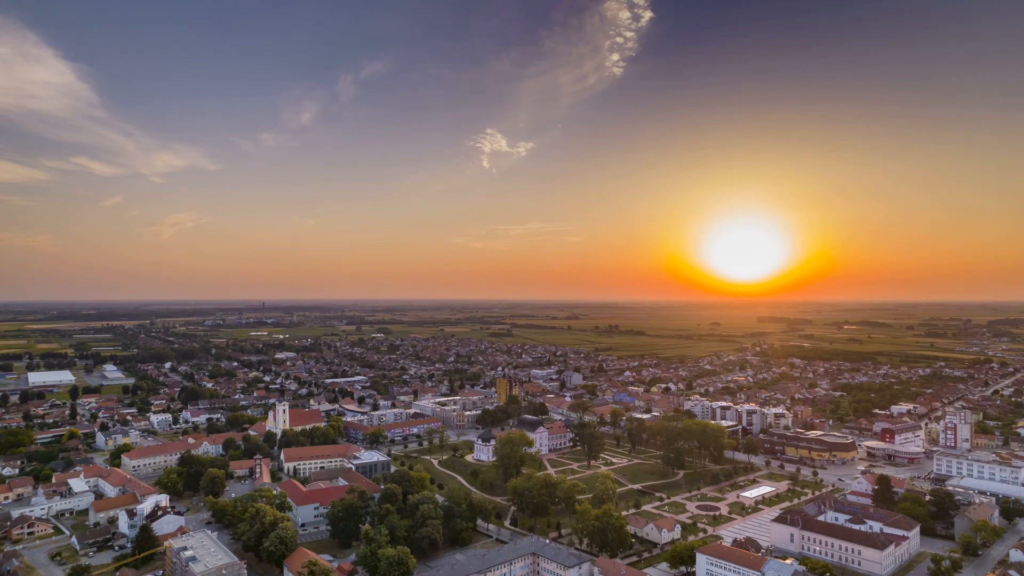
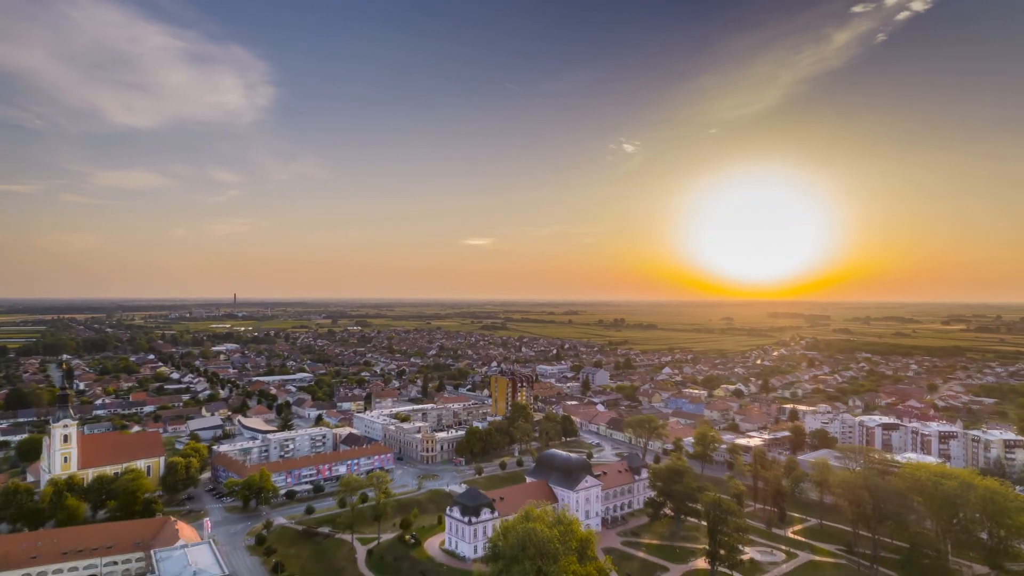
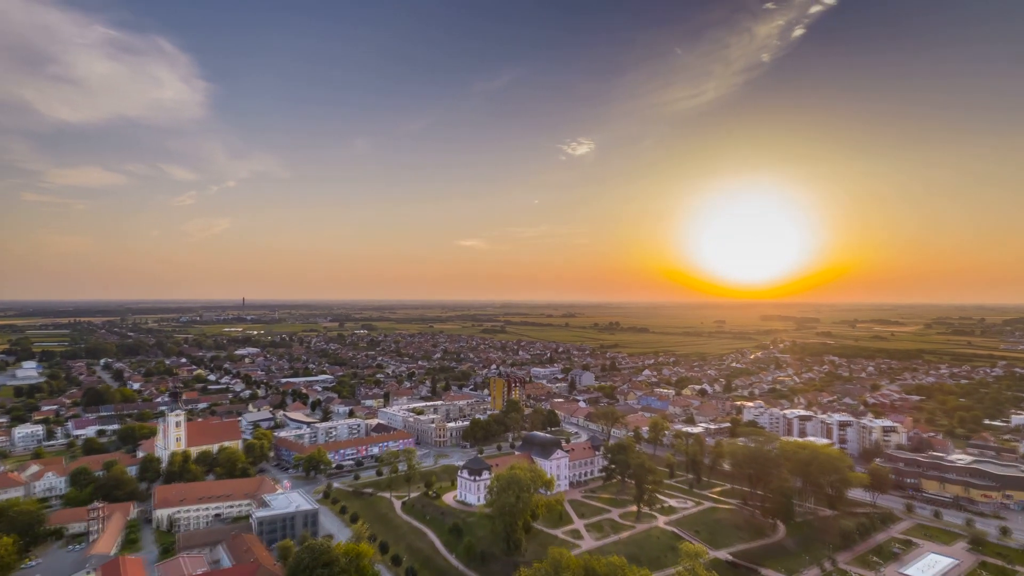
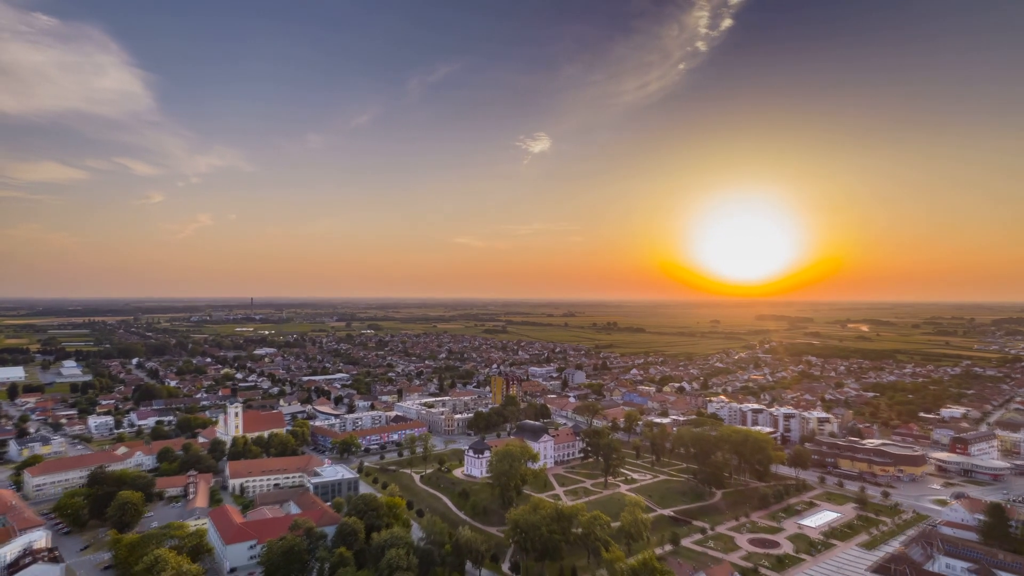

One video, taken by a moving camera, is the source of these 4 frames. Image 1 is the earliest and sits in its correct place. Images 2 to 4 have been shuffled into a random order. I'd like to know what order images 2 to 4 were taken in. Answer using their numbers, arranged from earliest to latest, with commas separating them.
4, 3, 2
